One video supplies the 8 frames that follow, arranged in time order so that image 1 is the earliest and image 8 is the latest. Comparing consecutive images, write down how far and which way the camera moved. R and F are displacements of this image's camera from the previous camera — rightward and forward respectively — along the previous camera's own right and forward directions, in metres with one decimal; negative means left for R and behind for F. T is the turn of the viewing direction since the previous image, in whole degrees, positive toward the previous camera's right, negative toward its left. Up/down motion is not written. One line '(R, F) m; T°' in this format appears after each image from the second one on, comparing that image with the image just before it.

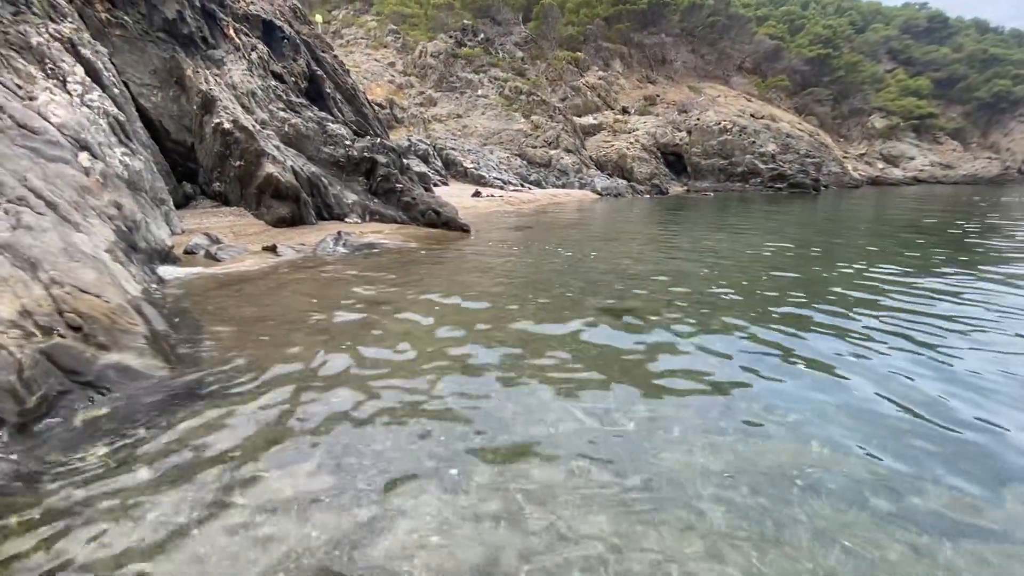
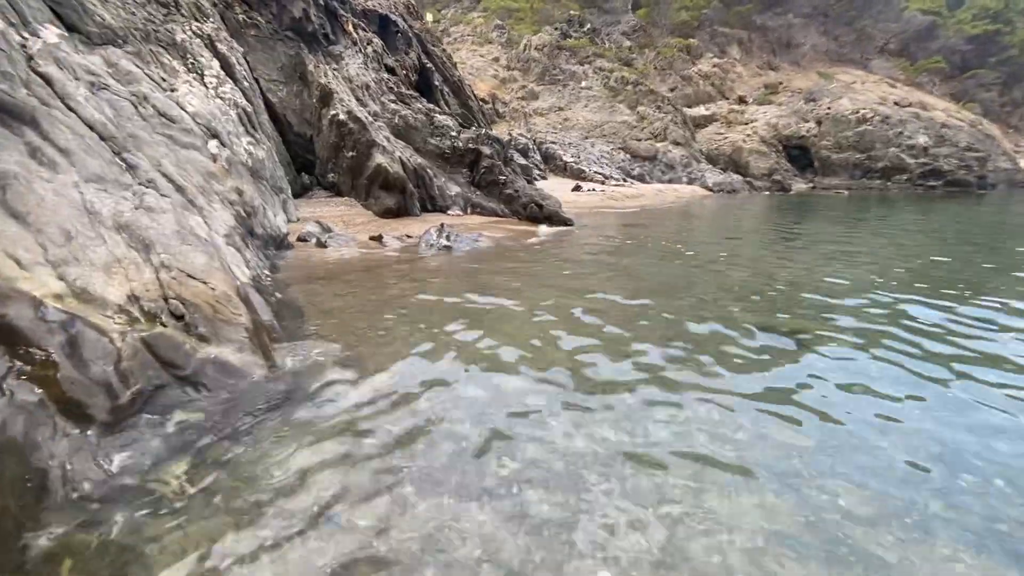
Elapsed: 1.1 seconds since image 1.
(-0.3, +0.7) m; -11°
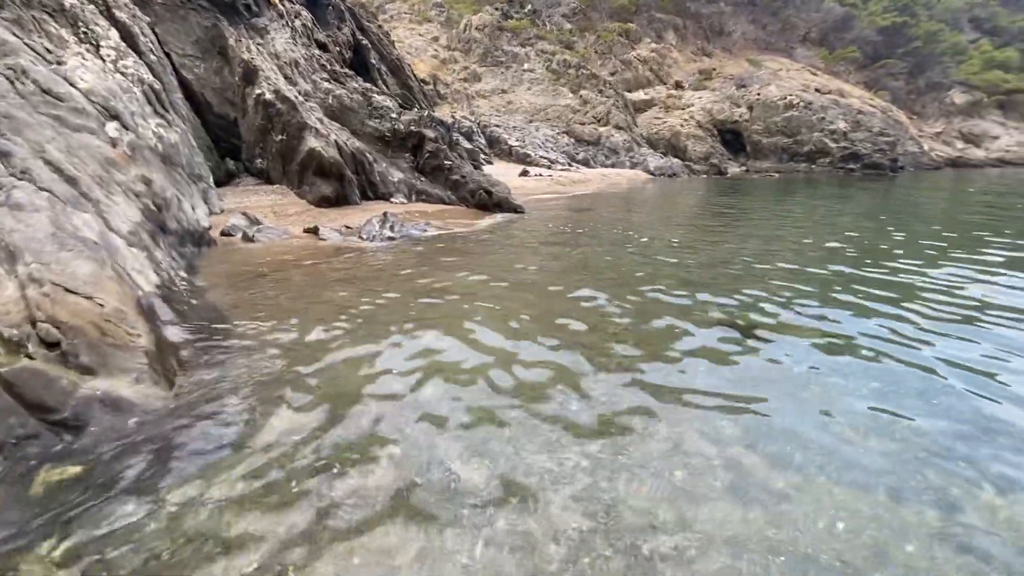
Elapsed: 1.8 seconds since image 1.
(-0.1, +0.4) m; +6°
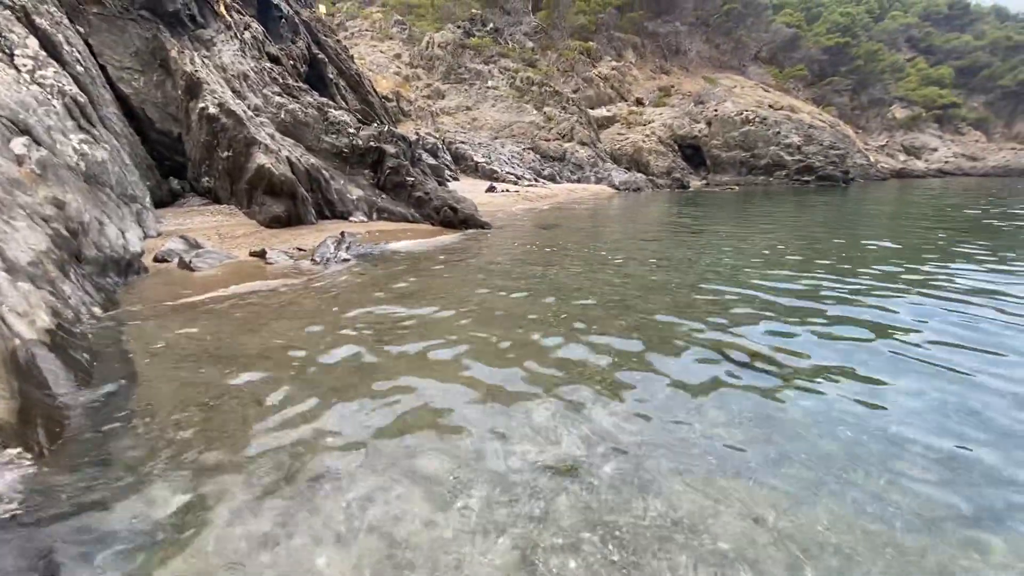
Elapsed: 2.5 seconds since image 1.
(0.0, +0.5) m; +4°
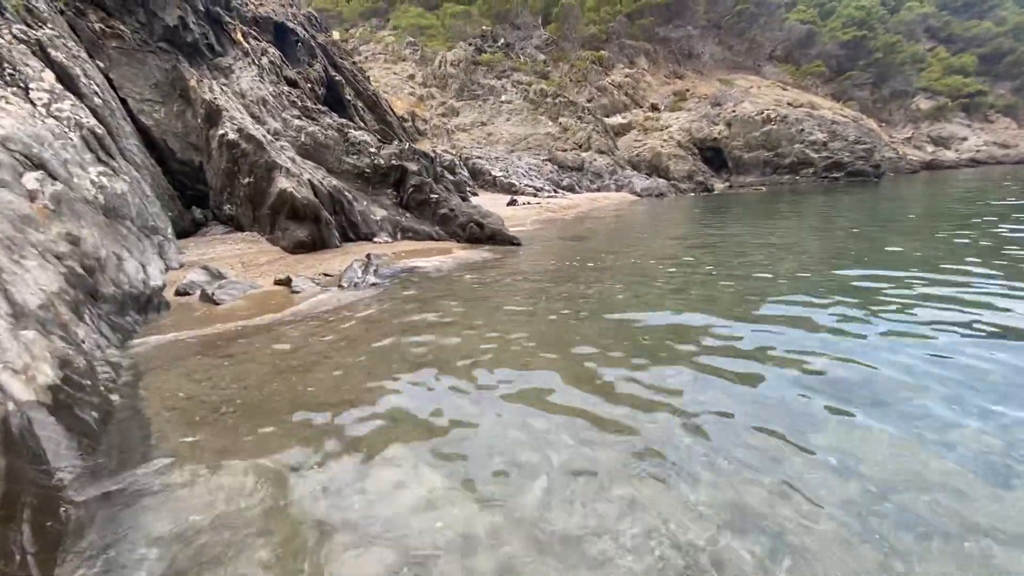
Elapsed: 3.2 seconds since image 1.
(-0.3, +0.6) m; -2°
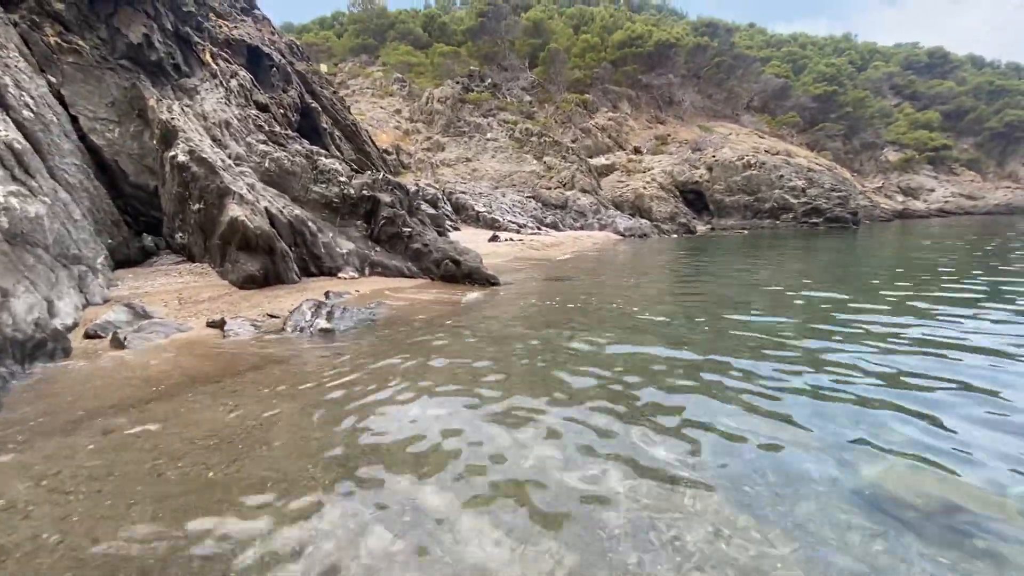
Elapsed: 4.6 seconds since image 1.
(+0.1, +0.9) m; +2°
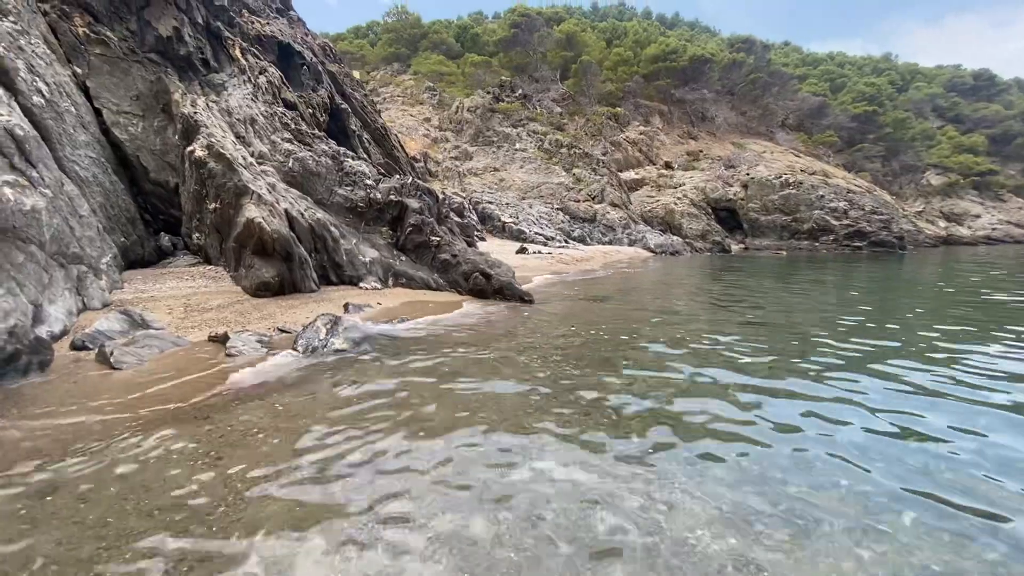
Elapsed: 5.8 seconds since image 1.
(-0.3, +0.9) m; -2°
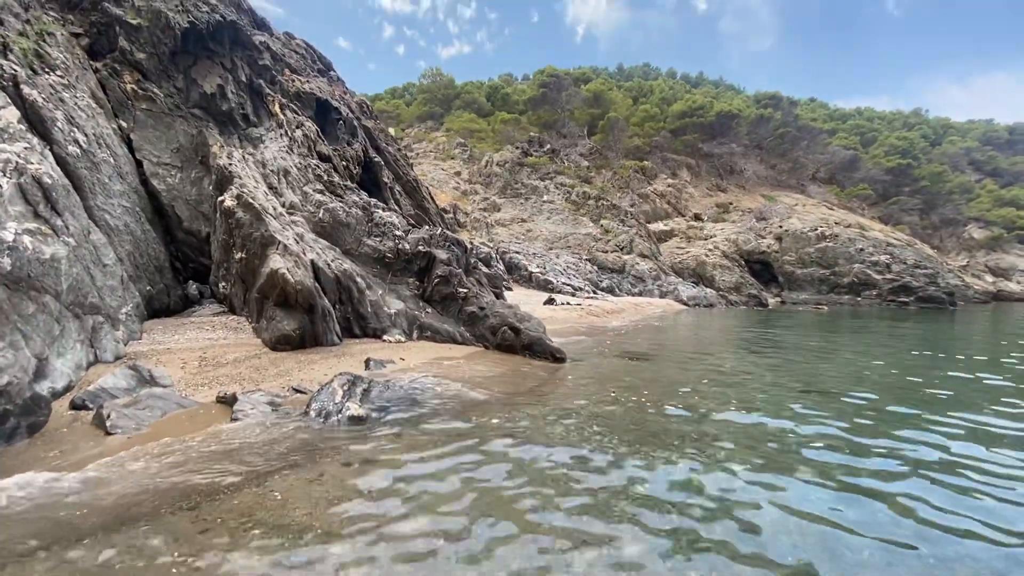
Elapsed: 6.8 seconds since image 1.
(-0.1, +0.6) m; -3°
